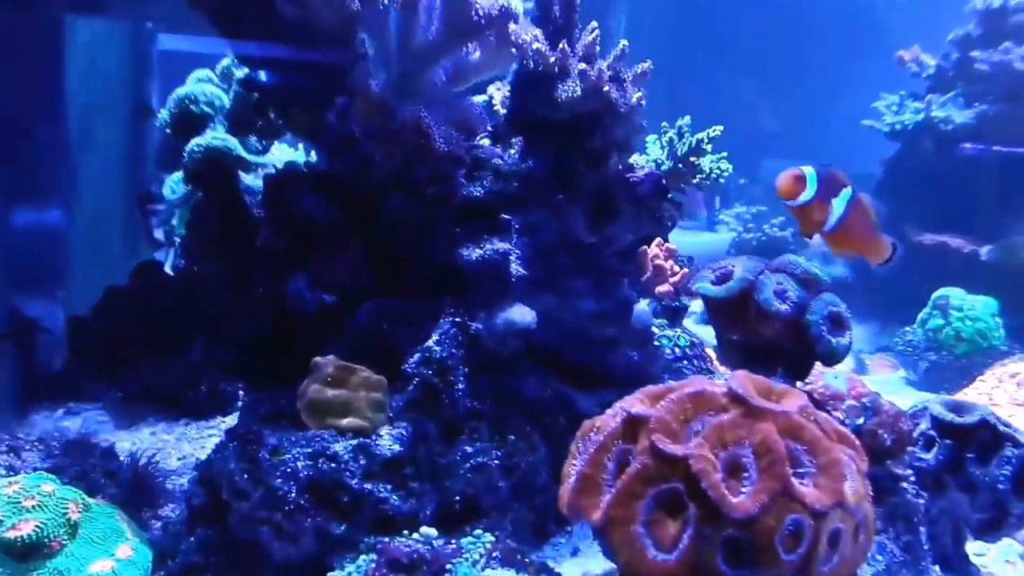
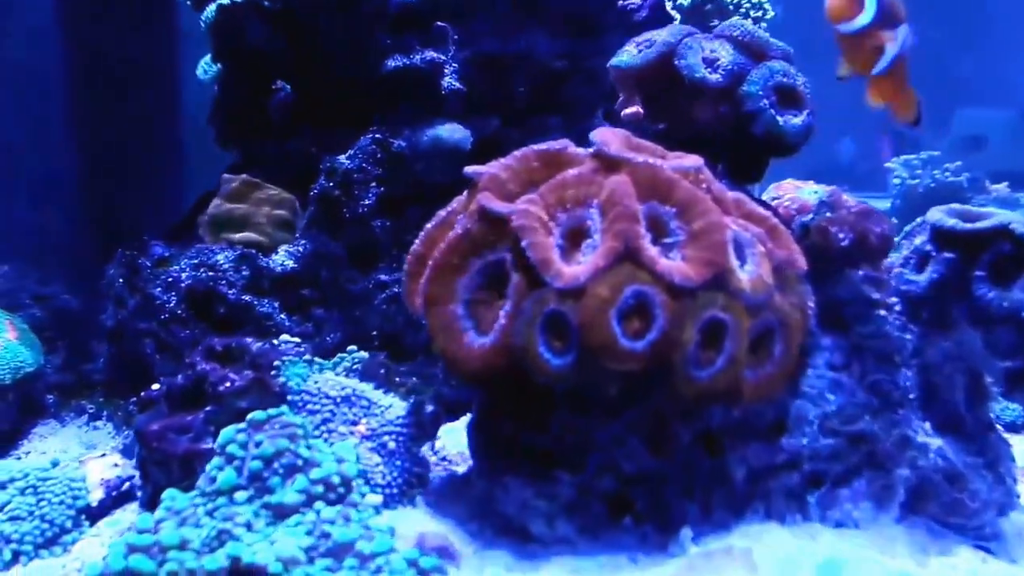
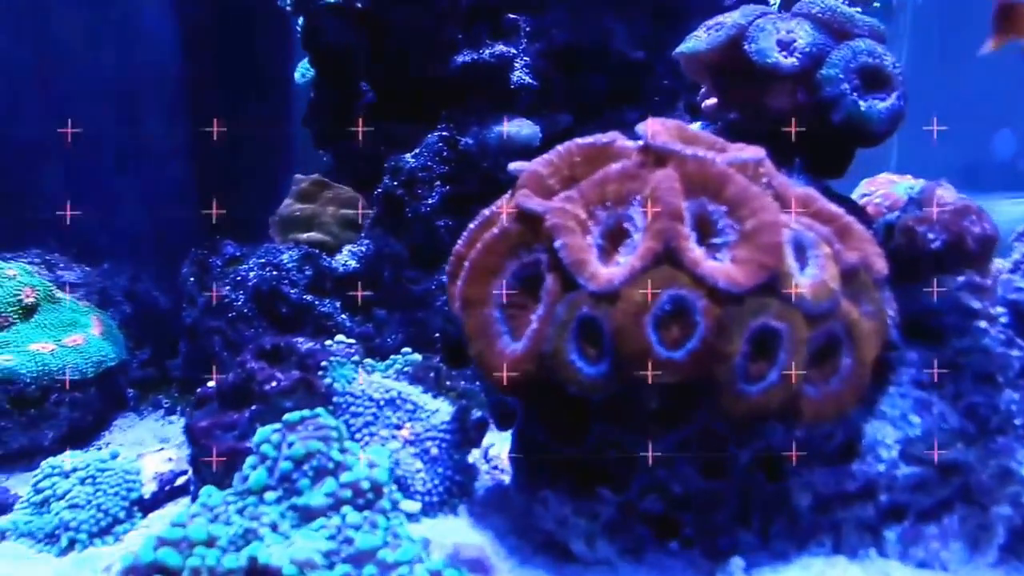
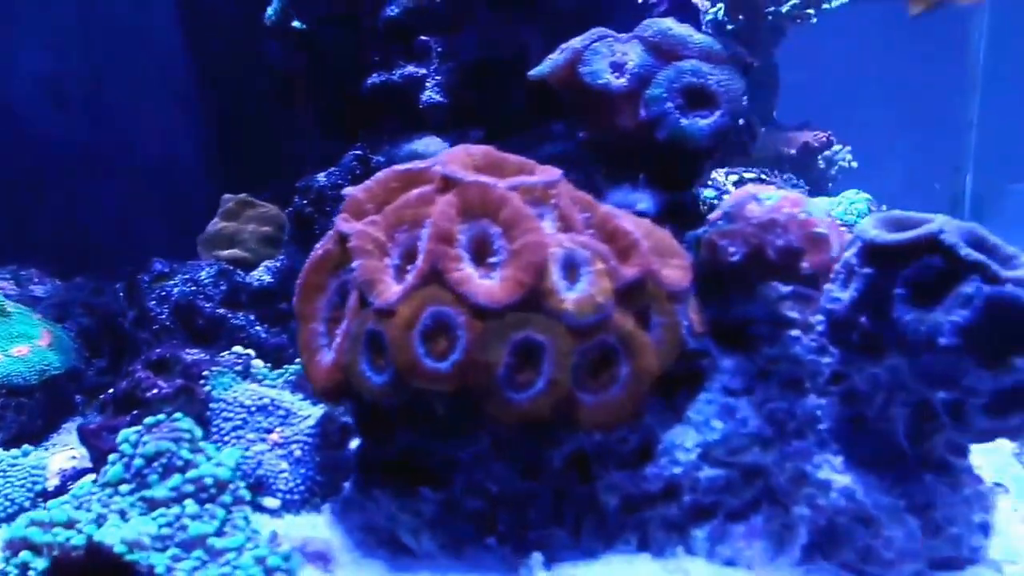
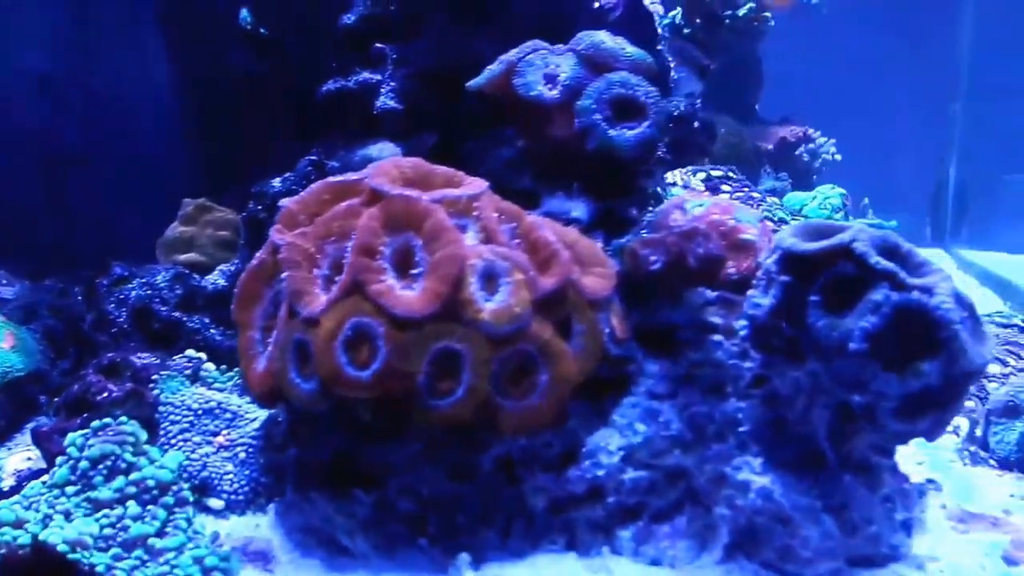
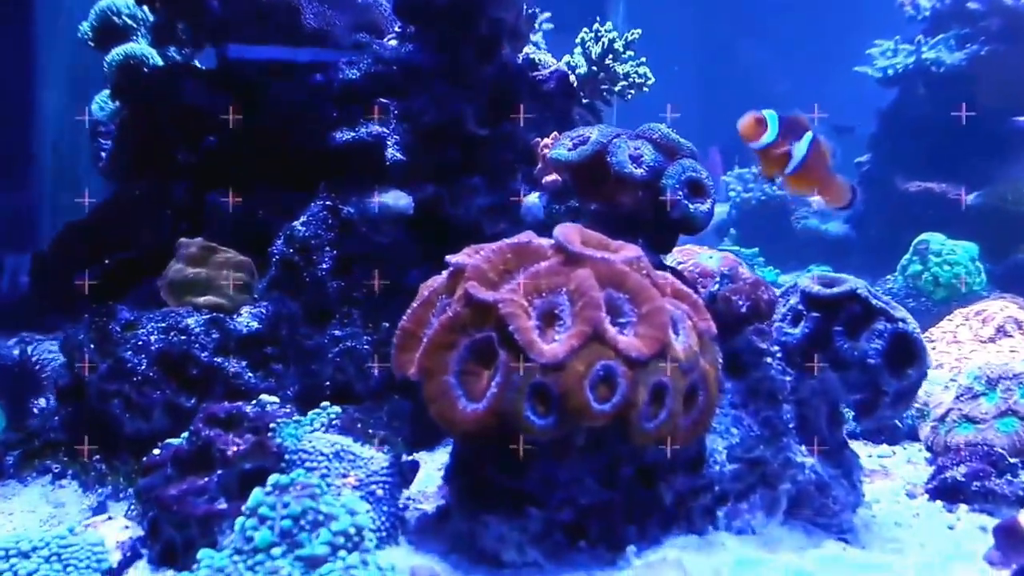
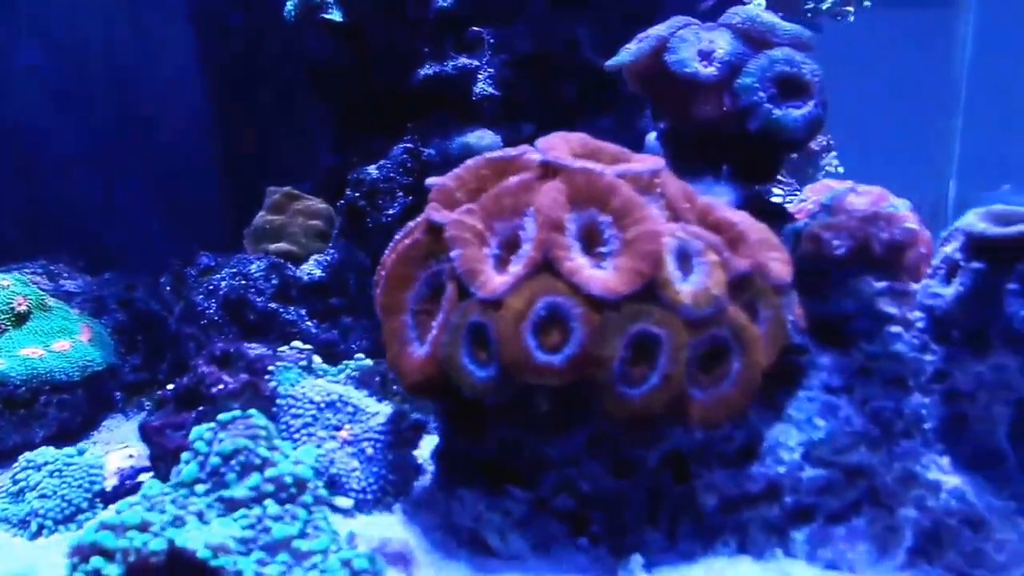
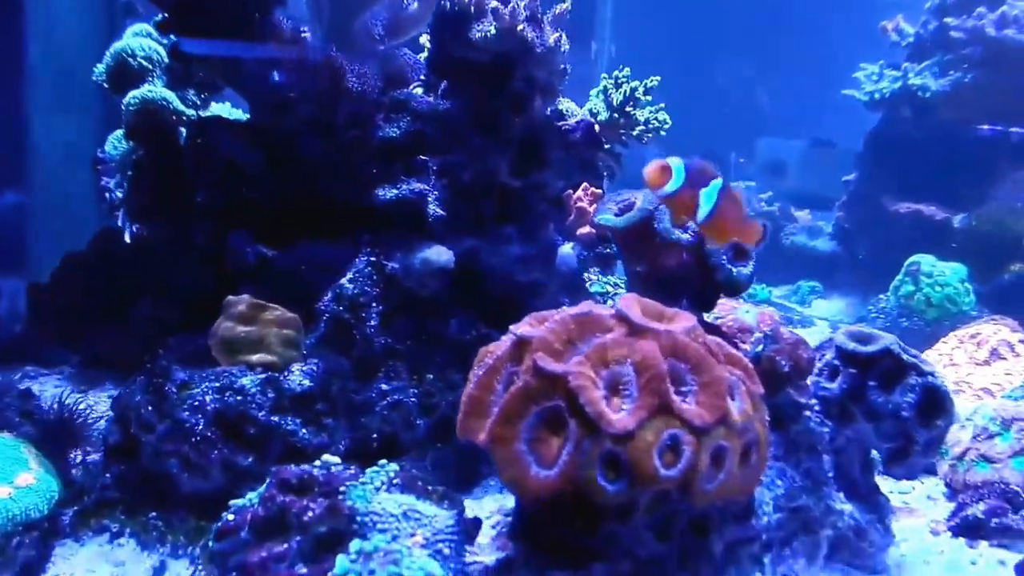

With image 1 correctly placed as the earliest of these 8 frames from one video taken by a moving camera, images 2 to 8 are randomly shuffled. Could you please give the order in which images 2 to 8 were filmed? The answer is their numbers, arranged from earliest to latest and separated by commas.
8, 6, 2, 3, 7, 4, 5
